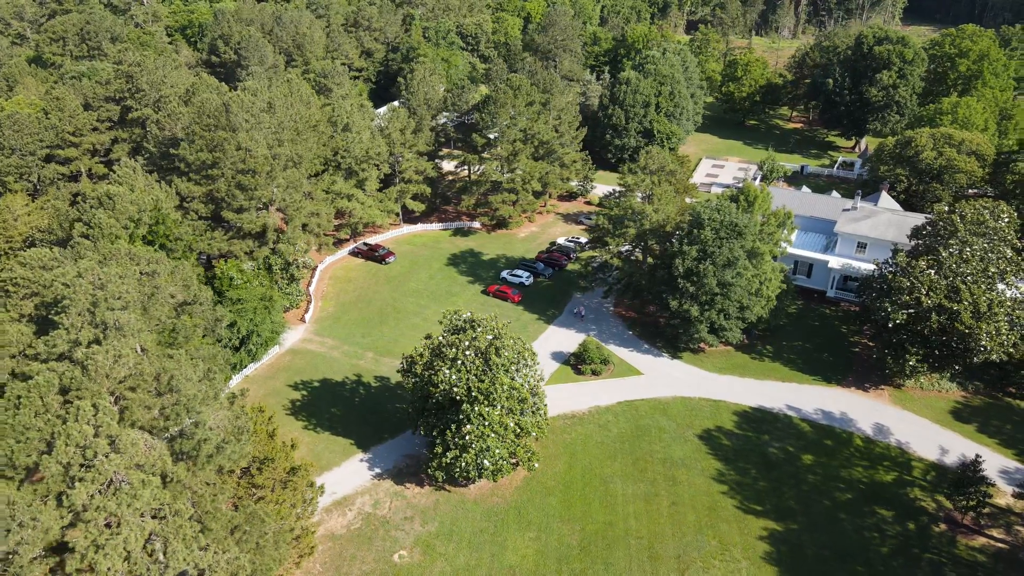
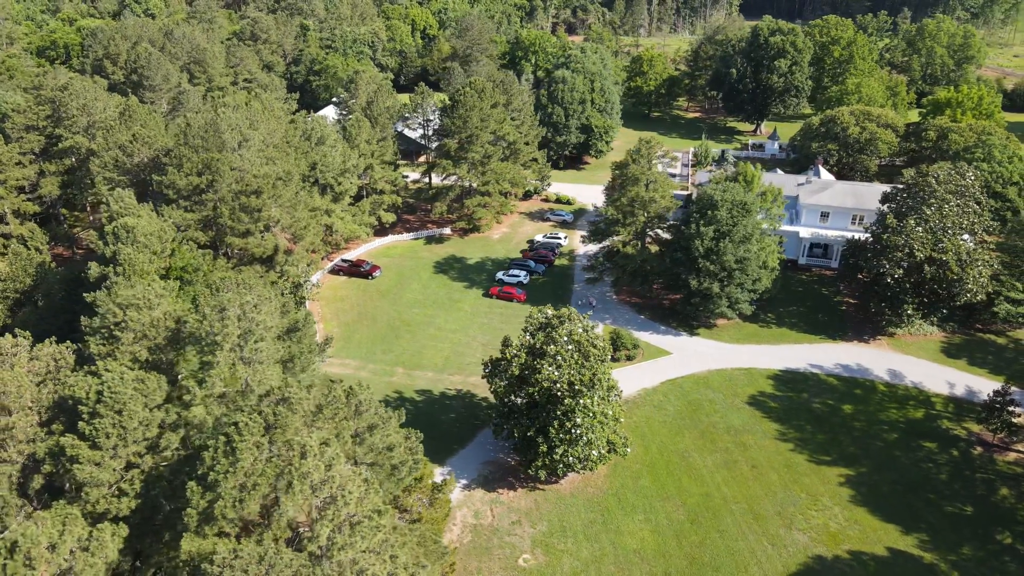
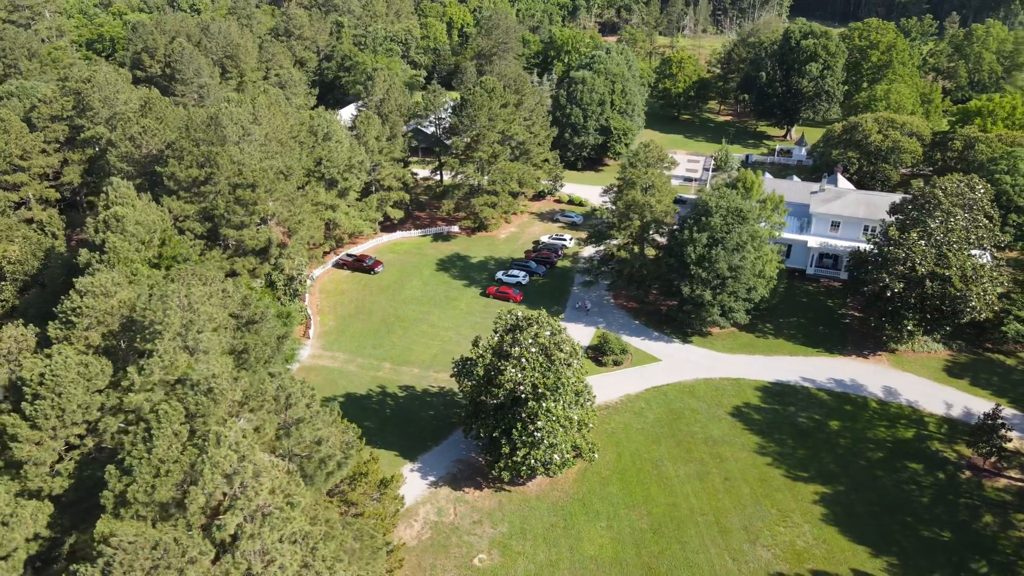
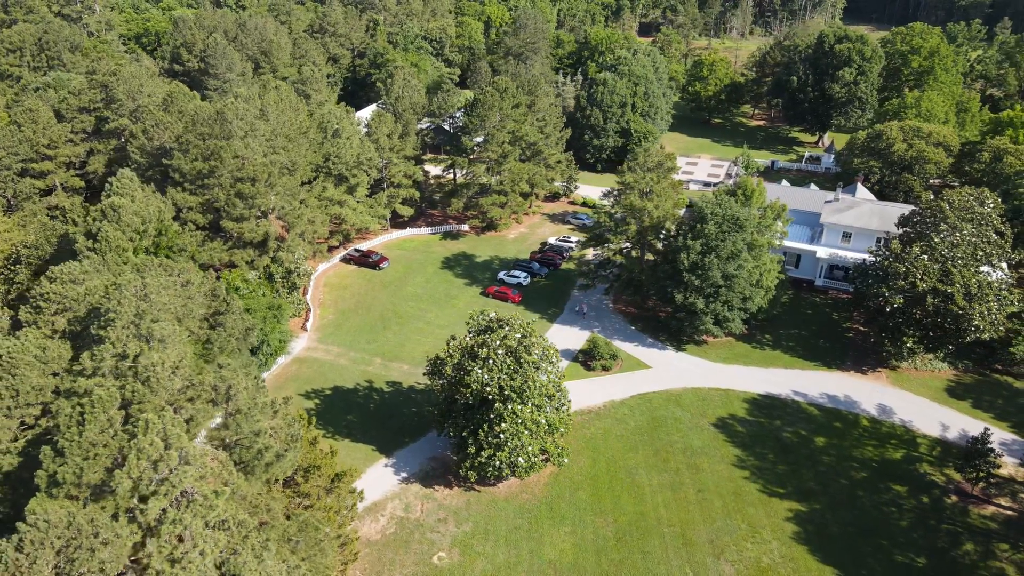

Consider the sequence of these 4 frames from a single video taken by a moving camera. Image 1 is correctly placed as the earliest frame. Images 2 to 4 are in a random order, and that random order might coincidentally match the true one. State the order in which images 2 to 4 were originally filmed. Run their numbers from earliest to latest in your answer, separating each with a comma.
4, 3, 2
